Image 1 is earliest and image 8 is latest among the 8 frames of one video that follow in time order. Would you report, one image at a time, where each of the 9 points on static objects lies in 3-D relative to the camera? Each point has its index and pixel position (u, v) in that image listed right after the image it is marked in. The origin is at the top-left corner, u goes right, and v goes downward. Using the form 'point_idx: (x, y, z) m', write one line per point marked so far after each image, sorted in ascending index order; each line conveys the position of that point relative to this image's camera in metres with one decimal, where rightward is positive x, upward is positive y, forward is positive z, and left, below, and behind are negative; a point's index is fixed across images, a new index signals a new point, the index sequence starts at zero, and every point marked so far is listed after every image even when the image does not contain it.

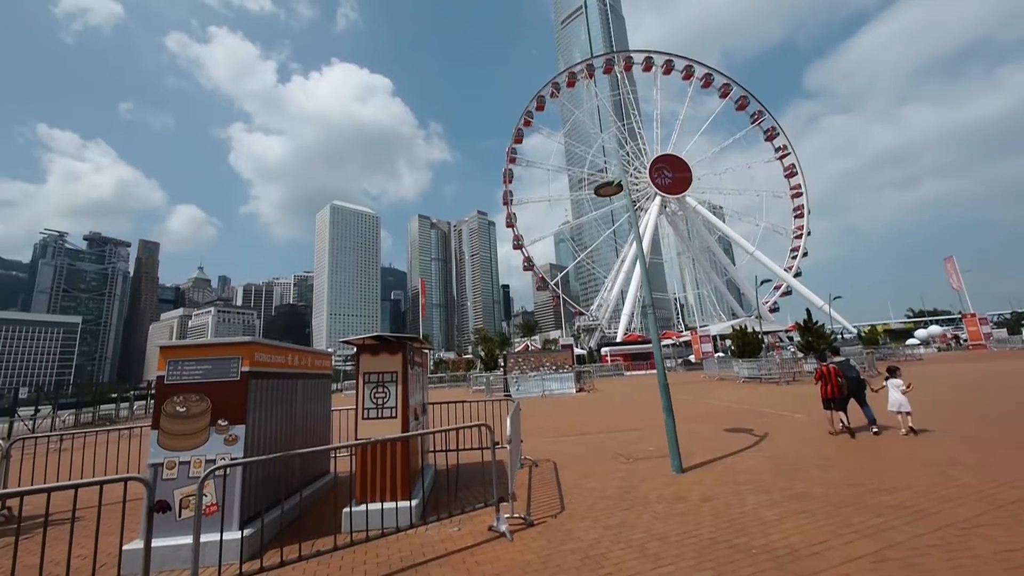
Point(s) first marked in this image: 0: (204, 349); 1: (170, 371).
0: (-4.1, -0.8, +5.4) m
1: (-4.5, -1.1, +5.4) m
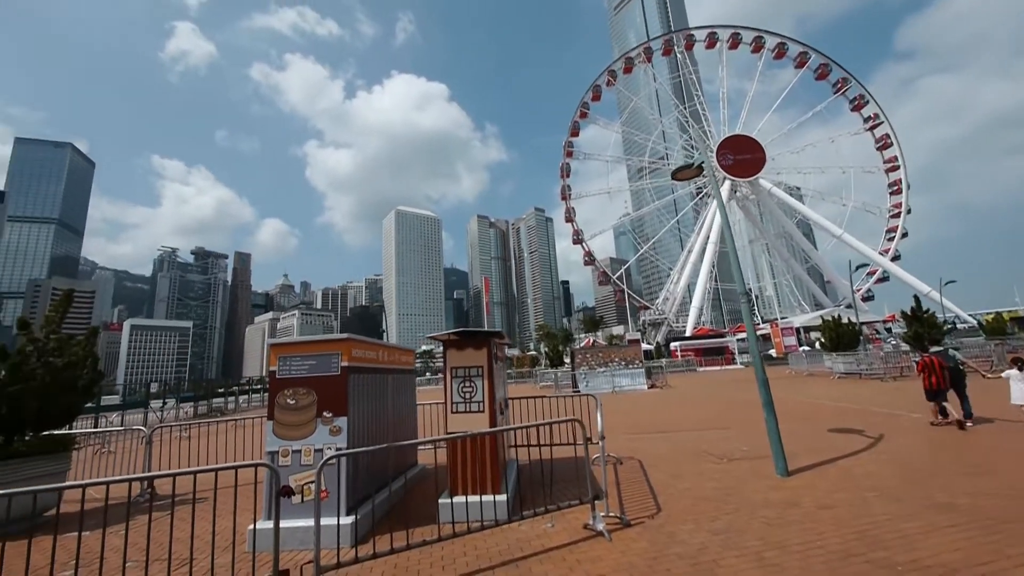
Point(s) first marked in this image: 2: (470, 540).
0: (-2.9, -0.8, +5.8) m
1: (-3.3, -1.1, +5.8) m
2: (-0.5, -3.1, +5.0) m
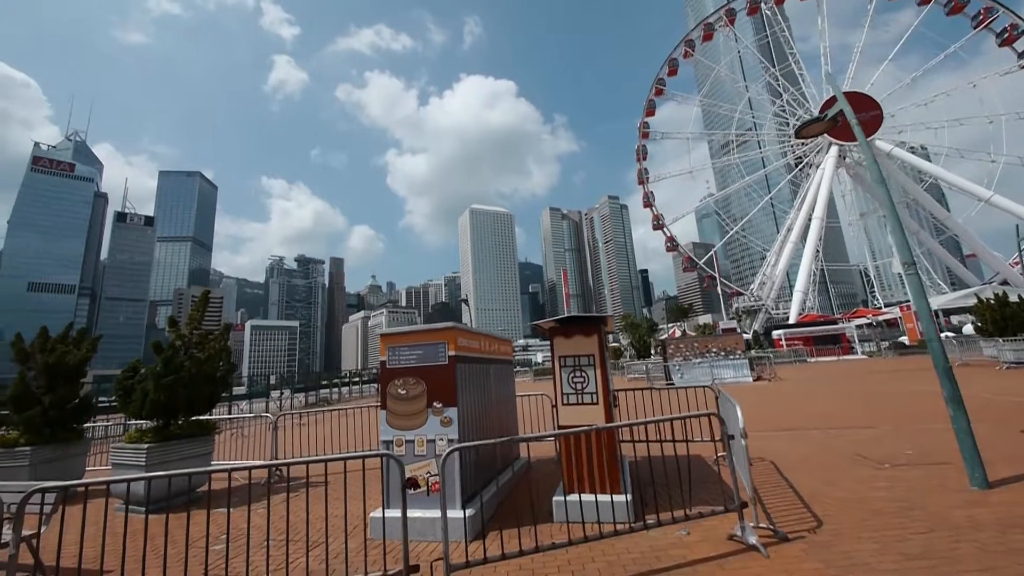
0: (-1.4, -0.7, +5.7) m
1: (-1.7, -1.0, +5.8) m
2: (+0.9, -2.8, +4.5) m
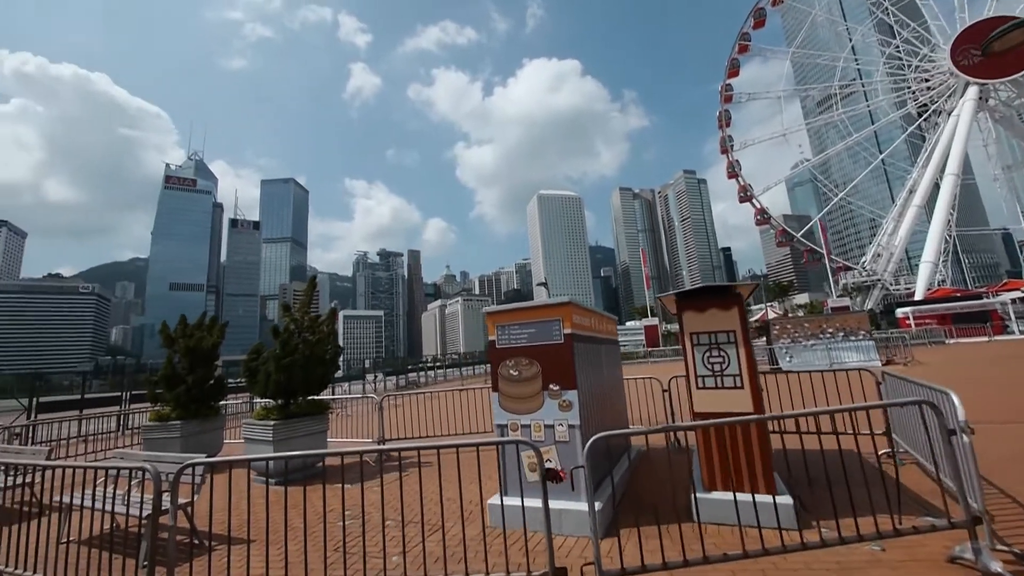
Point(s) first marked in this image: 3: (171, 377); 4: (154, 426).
0: (+0.2, -0.3, +5.3) m
1: (-0.2, -0.6, +5.4) m
2: (+2.3, -2.4, +3.7) m
3: (-7.6, -2.0, +9.1) m
4: (-7.7, -3.0, +8.9) m
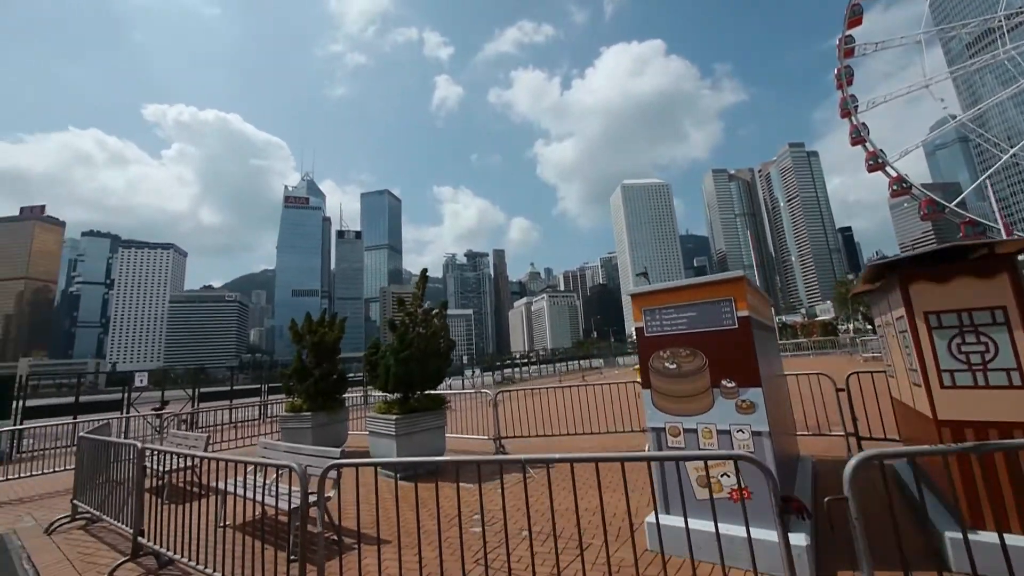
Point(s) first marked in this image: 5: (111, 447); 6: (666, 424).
0: (+1.8, 0.0, +4.3) m
1: (+1.5, -0.4, +4.5) m
2: (+3.6, -2.1, +2.4) m
3: (-4.9, -2.0, +9.7) m
4: (-5.1, -3.0, +9.4) m
5: (-5.3, -2.1, +5.5) m
6: (+1.6, -1.4, +4.3) m
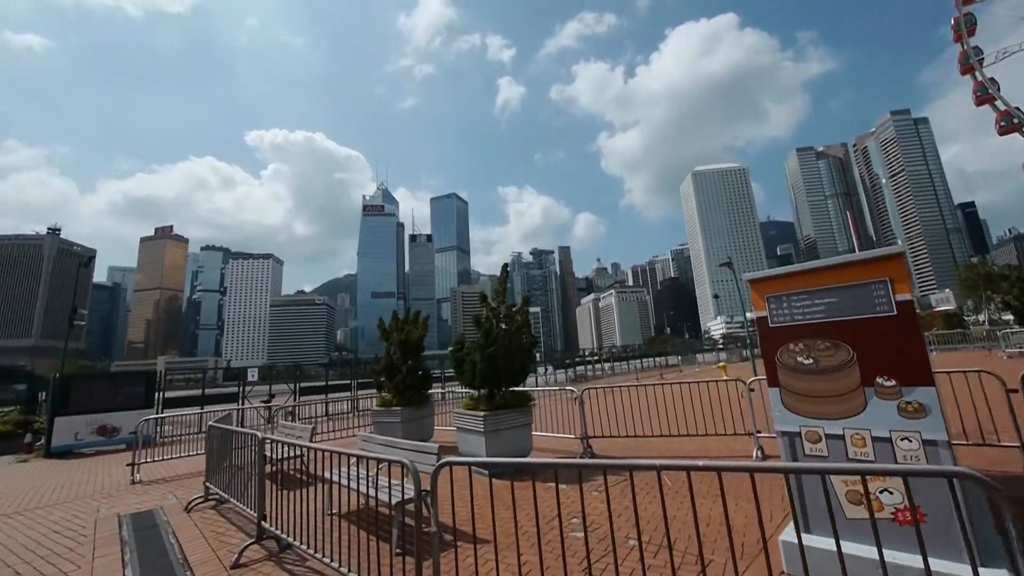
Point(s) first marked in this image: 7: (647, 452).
0: (+2.7, +0.1, +3.7) m
1: (+2.5, -0.2, +3.9) m
2: (+4.3, -1.9, +1.5) m
3: (-3.0, -1.9, +10.1) m
4: (-3.1, -3.0, +9.9) m
5: (-4.0, -2.1, +6.0) m
6: (+2.6, -1.3, +3.7) m
7: (+2.6, -3.1, +7.8) m
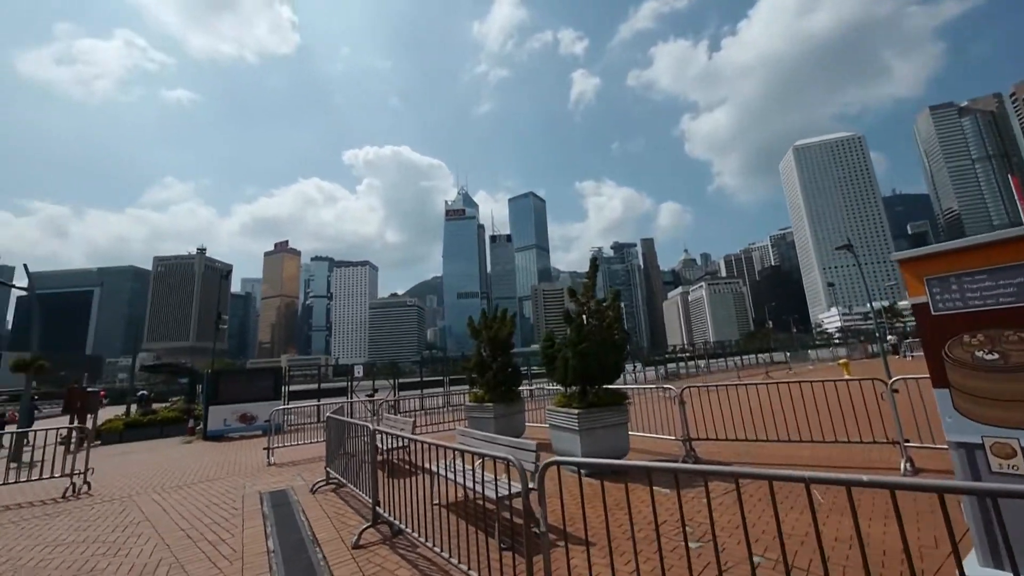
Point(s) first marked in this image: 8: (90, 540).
0: (+3.5, +0.3, +3.0) m
1: (+3.4, 0.0, +3.2) m
2: (+4.7, -1.7, +0.5) m
3: (-0.8, -1.9, +10.3) m
4: (-0.9, -2.9, +10.1) m
5: (-2.6, -2.2, +6.5) m
6: (+3.5, -1.1, +3.0) m
7: (+4.3, -2.9, +7.0) m
8: (-5.8, -3.4, +5.6) m
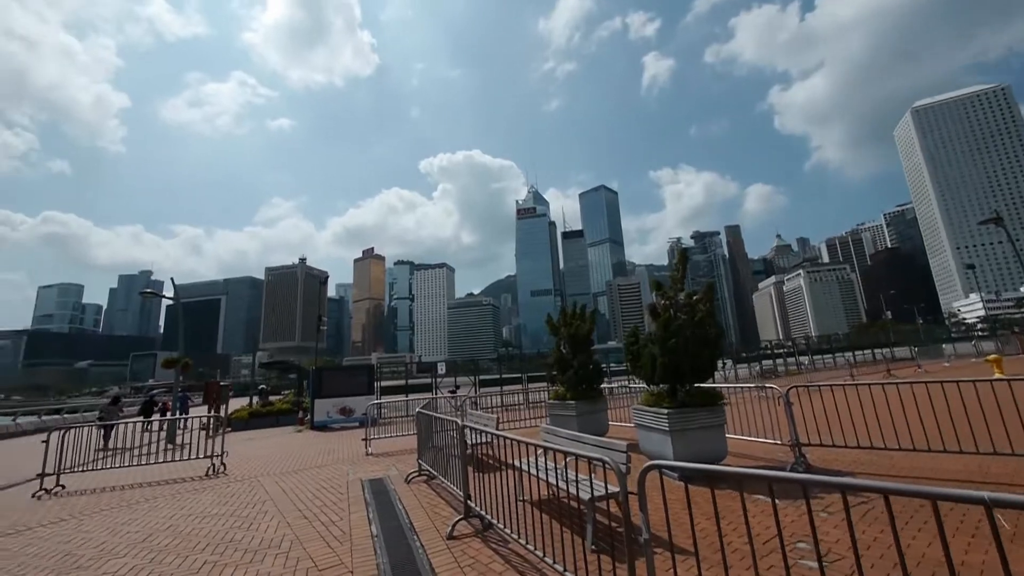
0: (+4.1, +0.5, +2.2) m
1: (+4.0, +0.1, +2.5) m
2: (+4.9, -1.5, -0.4) m
3: (+1.2, -1.8, +10.2) m
4: (+1.1, -2.8, +10.1) m
5: (-1.2, -2.2, +6.8) m
6: (+4.1, -0.9, +2.3) m
7: (+5.6, -2.7, +6.1) m
8: (-4.5, -3.6, +6.5) m
